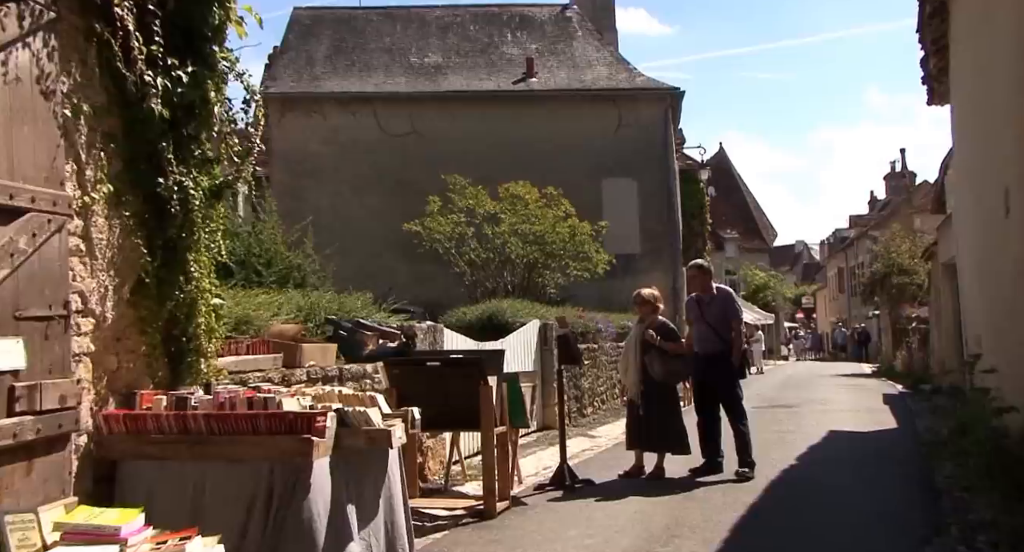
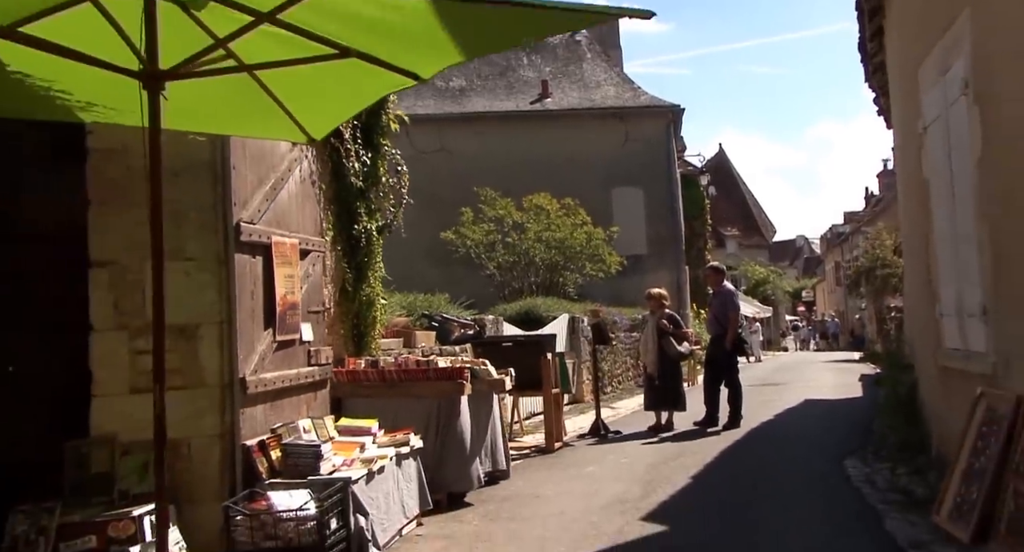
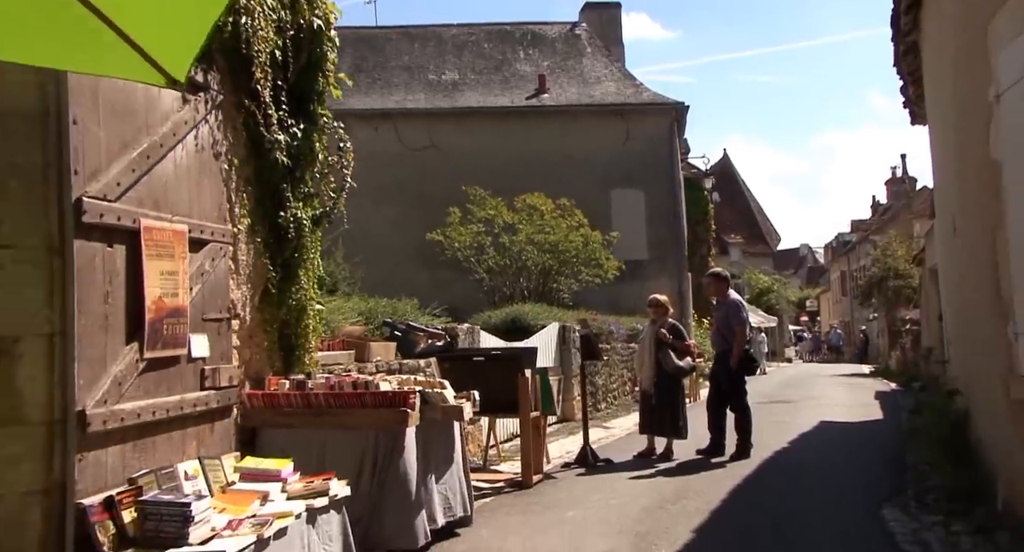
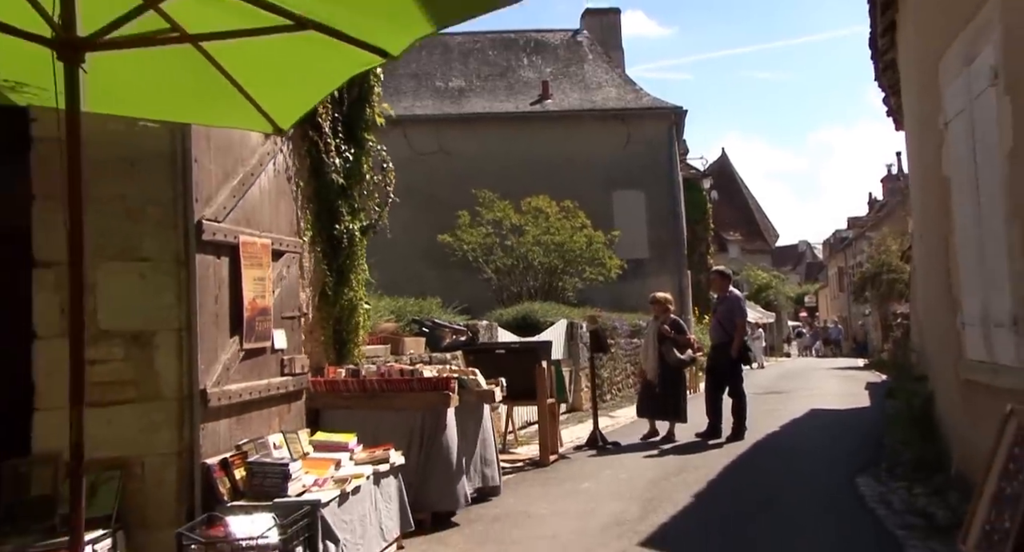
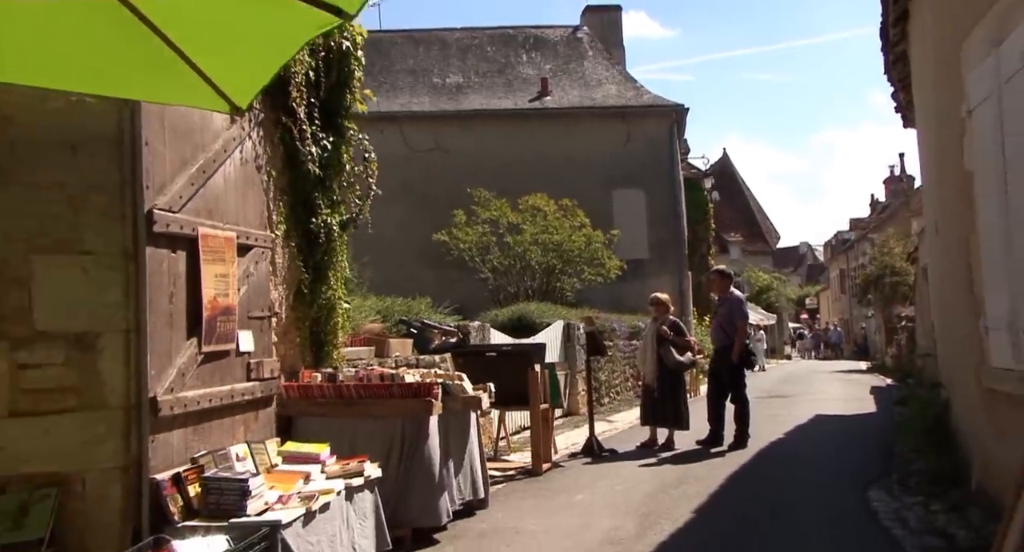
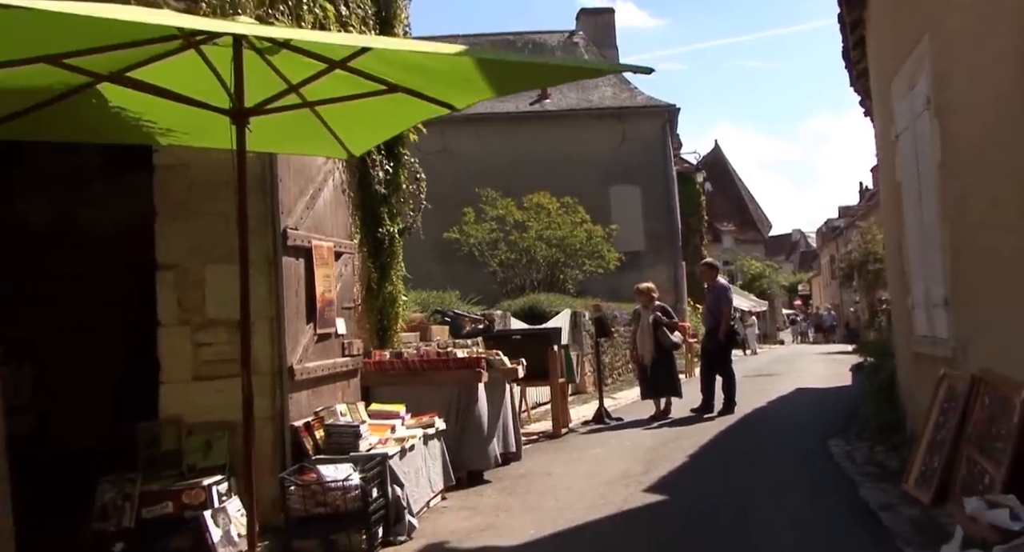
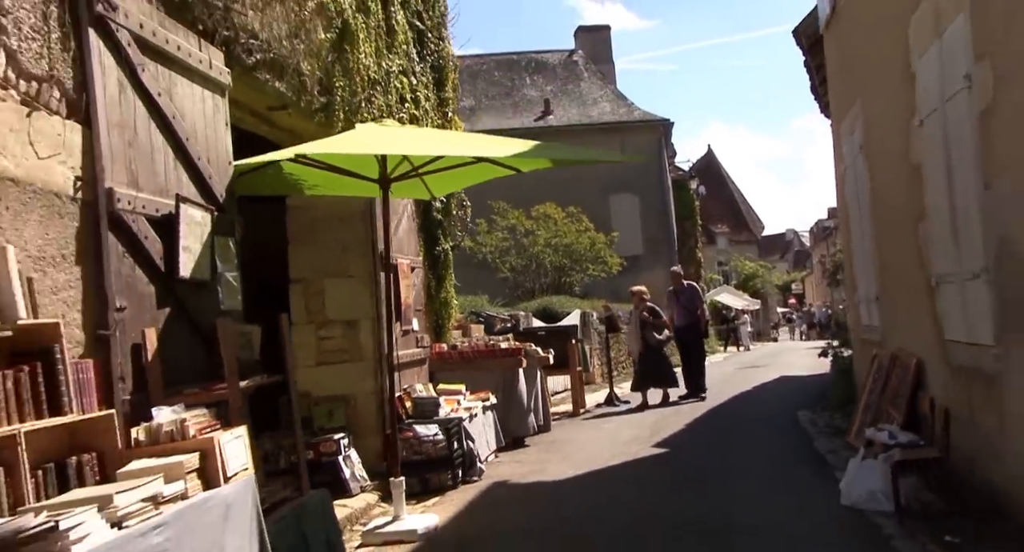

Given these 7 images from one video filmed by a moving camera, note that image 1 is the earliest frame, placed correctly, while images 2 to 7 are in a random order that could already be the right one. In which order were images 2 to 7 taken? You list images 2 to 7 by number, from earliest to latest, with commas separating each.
3, 5, 4, 2, 6, 7
